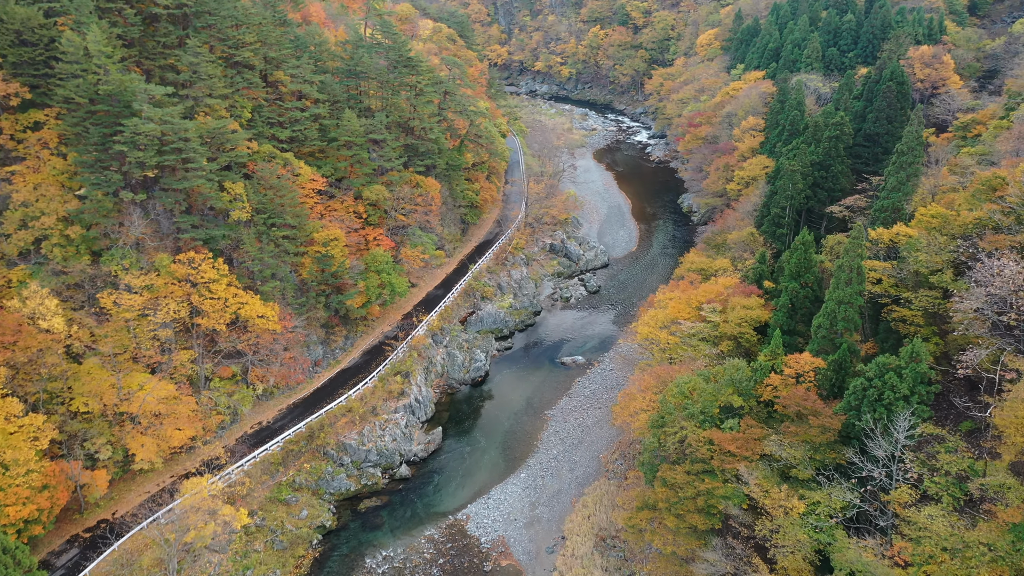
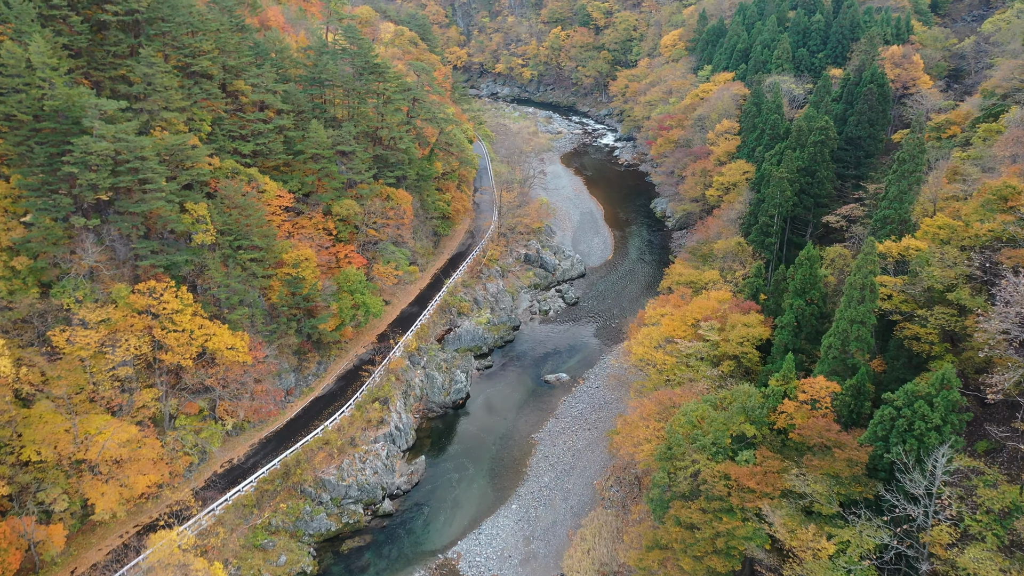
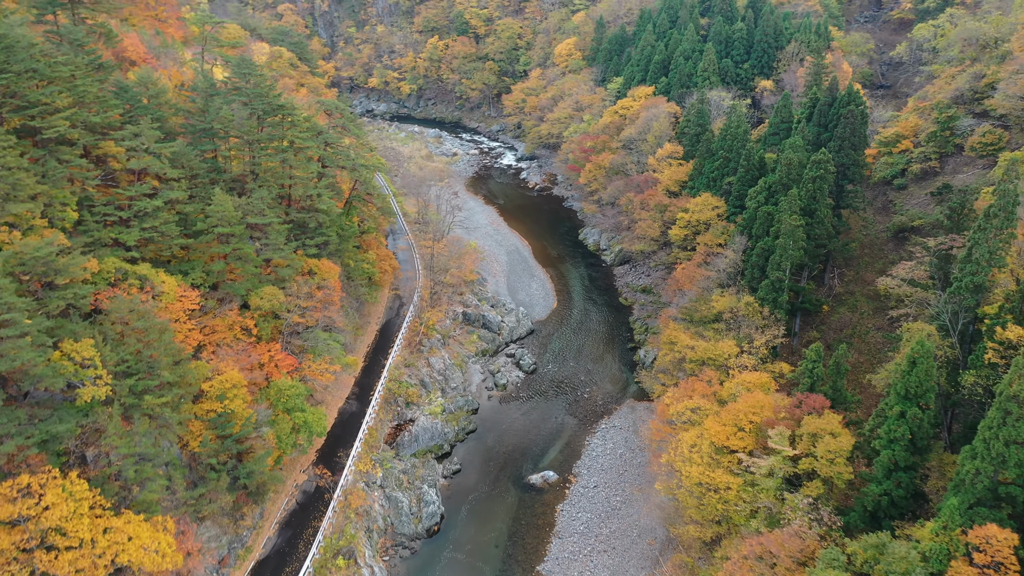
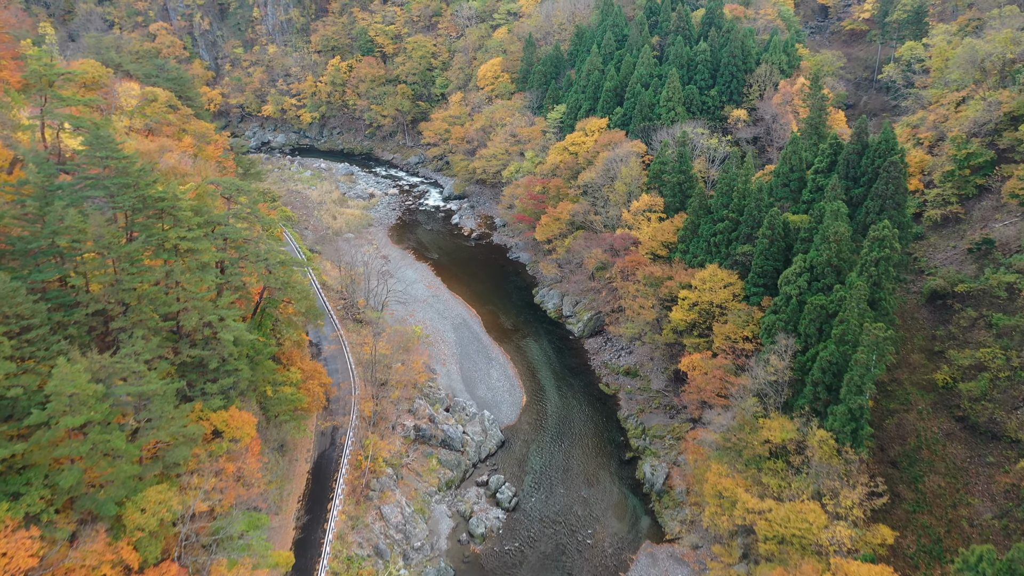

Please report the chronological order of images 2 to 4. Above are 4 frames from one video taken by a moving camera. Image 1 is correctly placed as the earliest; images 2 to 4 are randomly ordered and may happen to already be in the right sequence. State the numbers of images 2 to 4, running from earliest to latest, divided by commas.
2, 3, 4
